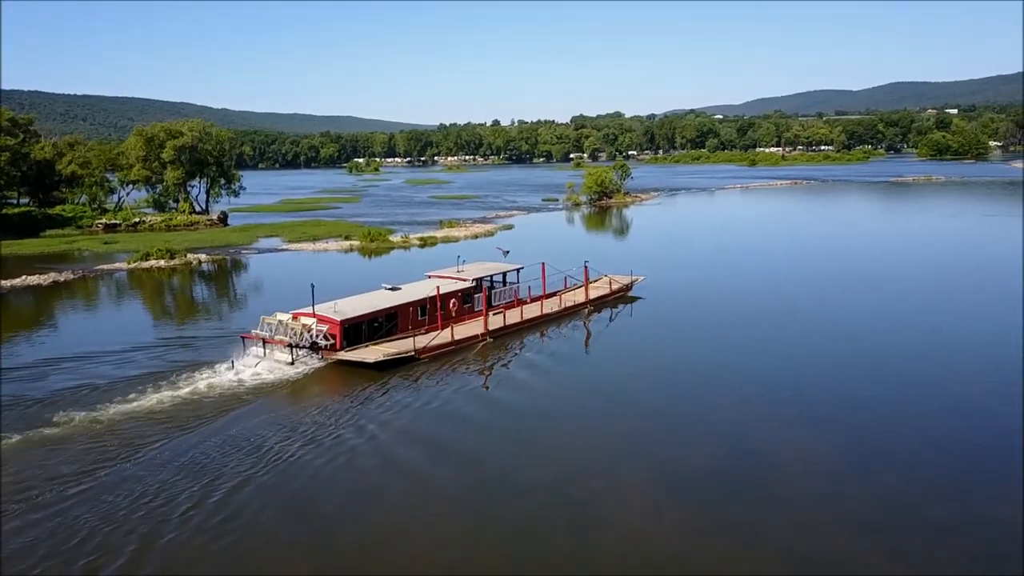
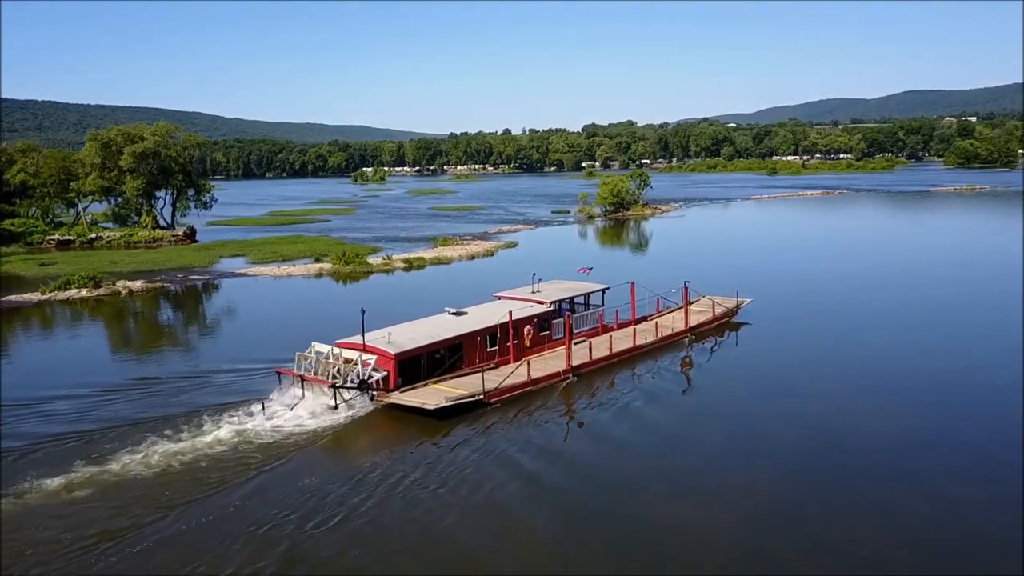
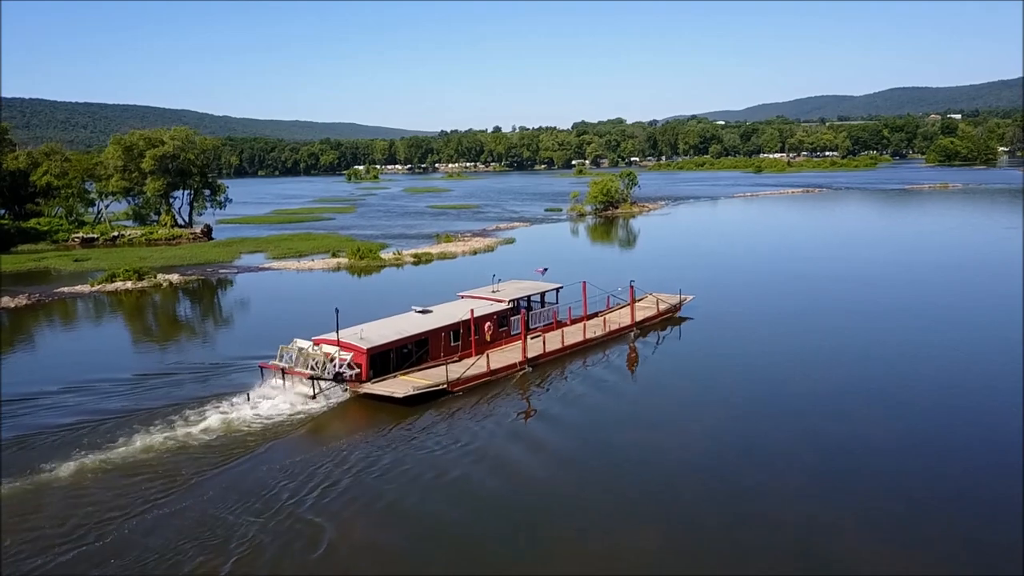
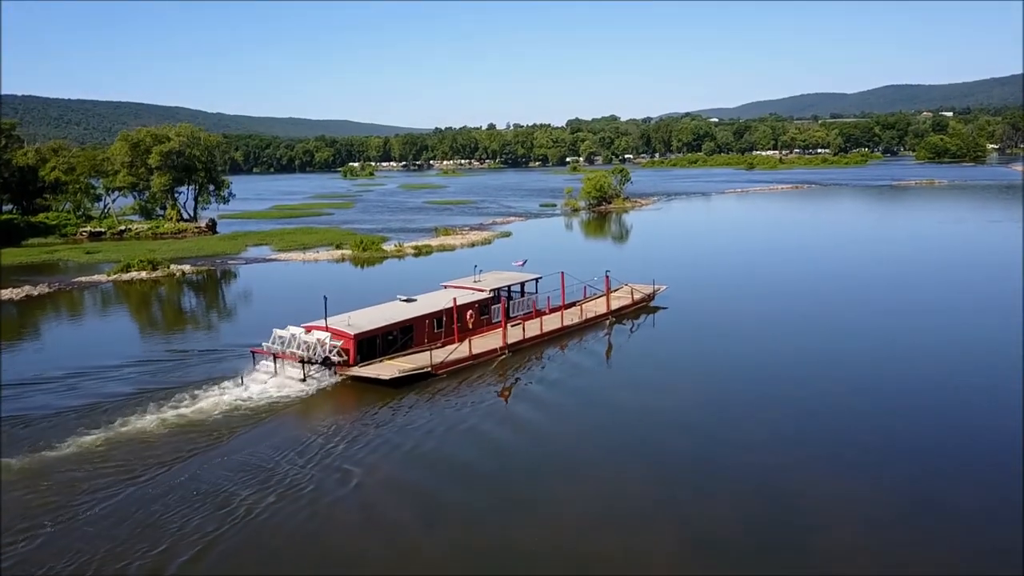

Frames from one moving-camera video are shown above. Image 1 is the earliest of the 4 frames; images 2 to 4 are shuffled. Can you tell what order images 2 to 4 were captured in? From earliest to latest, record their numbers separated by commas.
4, 3, 2
